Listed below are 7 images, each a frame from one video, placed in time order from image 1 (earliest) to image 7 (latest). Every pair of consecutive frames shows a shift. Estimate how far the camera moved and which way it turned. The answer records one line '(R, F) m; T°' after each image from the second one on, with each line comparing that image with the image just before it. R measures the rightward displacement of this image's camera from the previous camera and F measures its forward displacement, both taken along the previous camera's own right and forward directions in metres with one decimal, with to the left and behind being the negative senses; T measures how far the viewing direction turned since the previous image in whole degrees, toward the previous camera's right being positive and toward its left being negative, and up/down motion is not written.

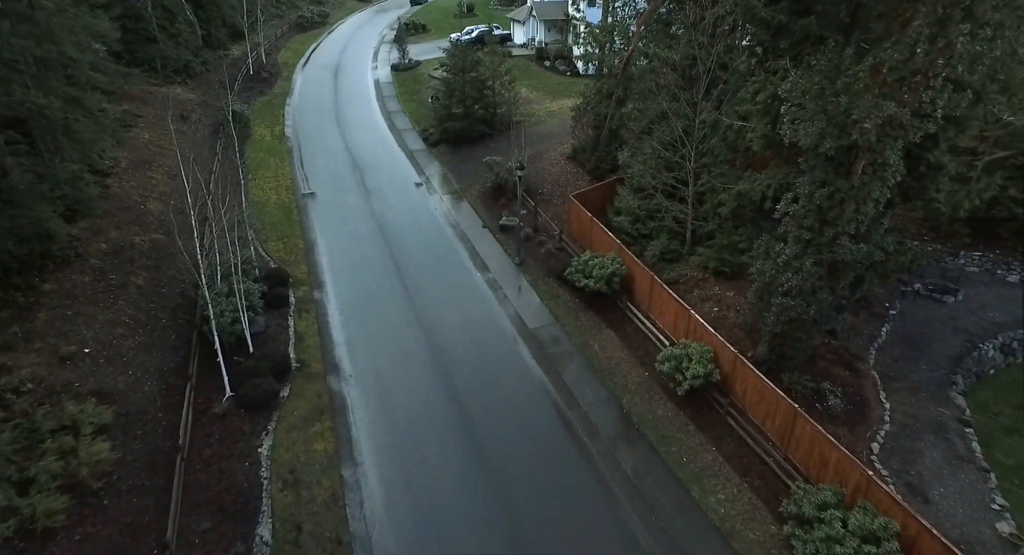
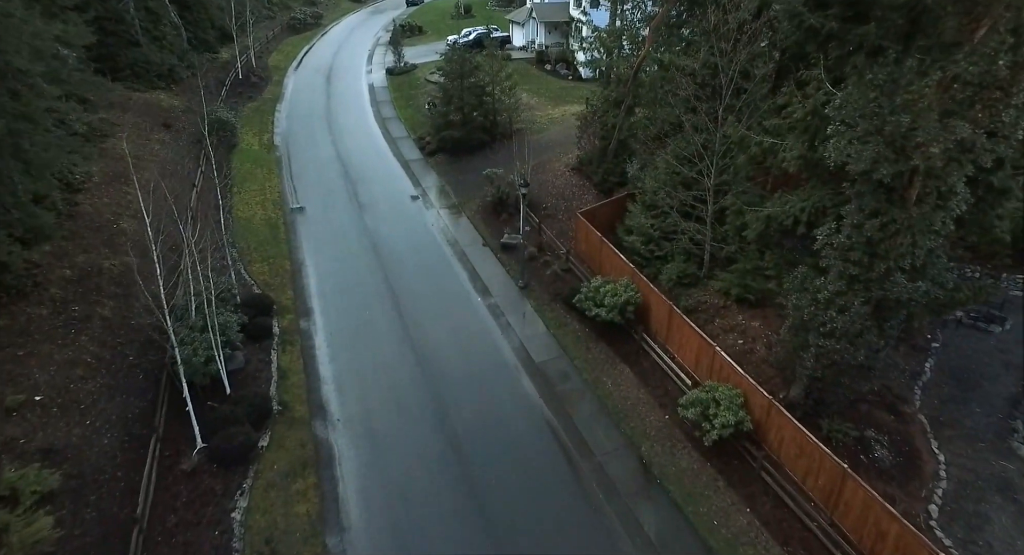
(-0.2, +1.4) m; 0°
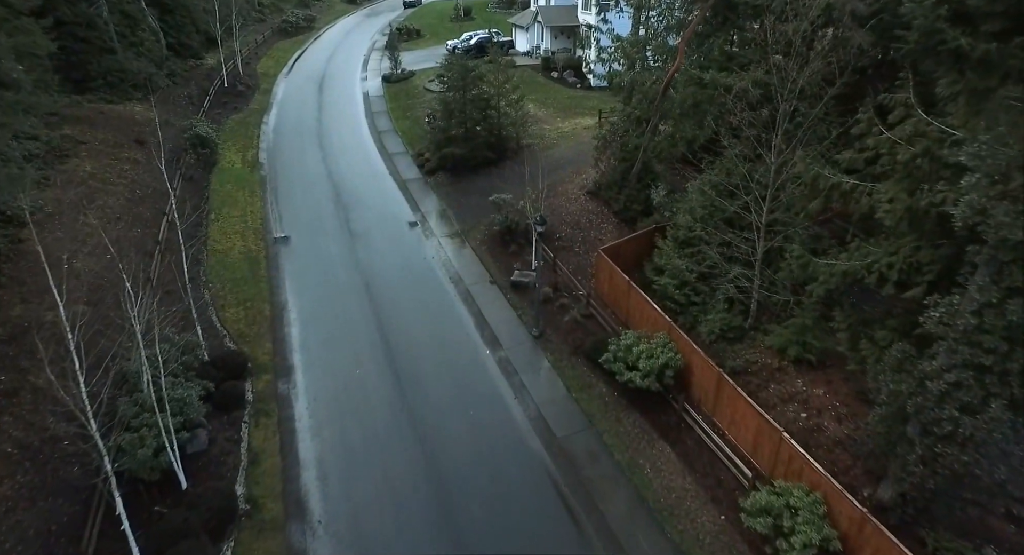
(-0.4, +2.4) m; 0°
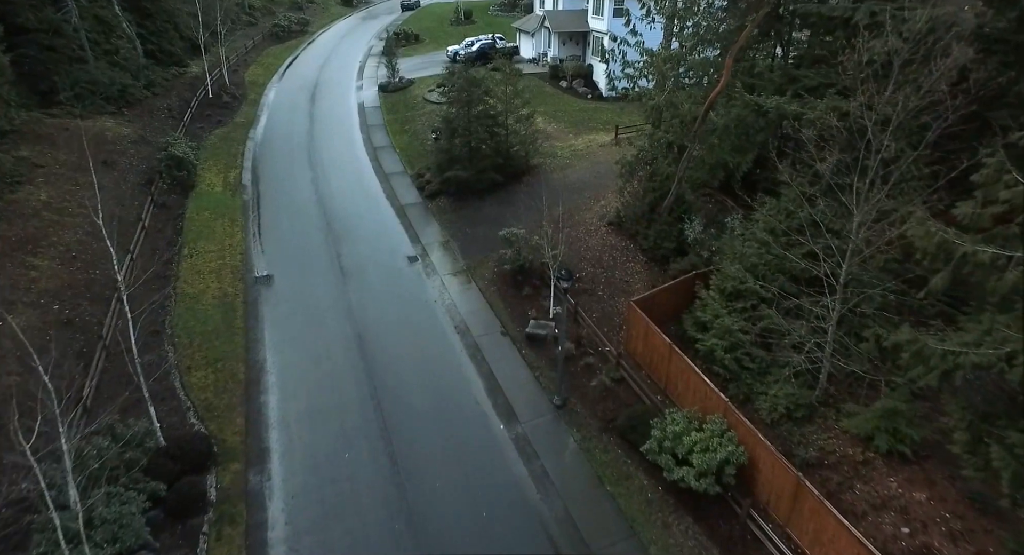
(-0.4, +2.4) m; 0°
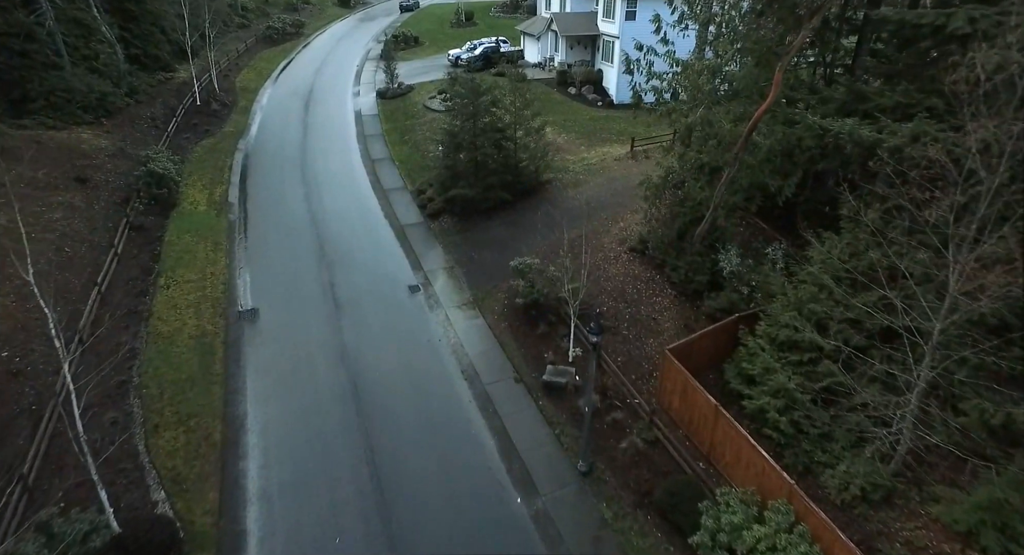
(-0.4, +1.8) m; 0°
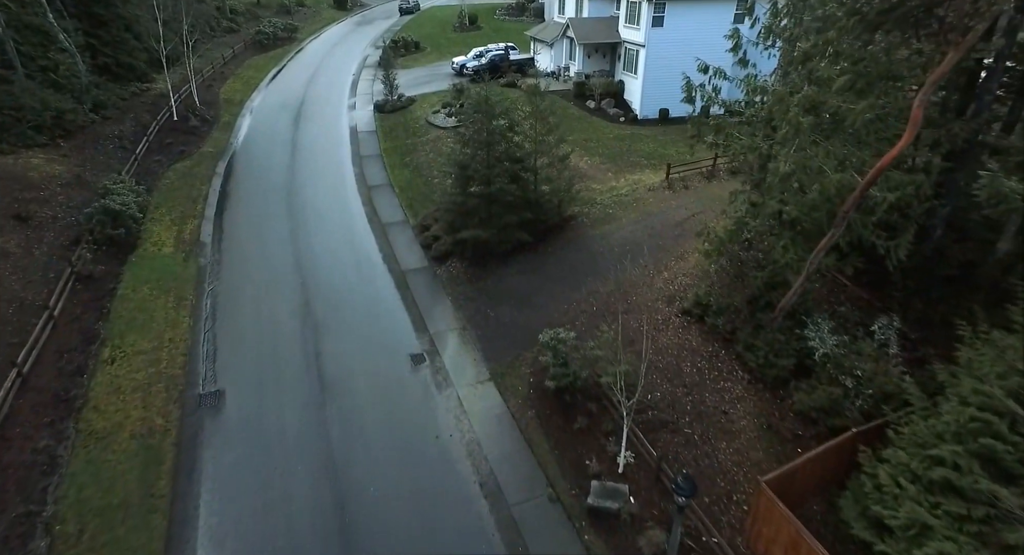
(-0.6, +3.2) m; 0°
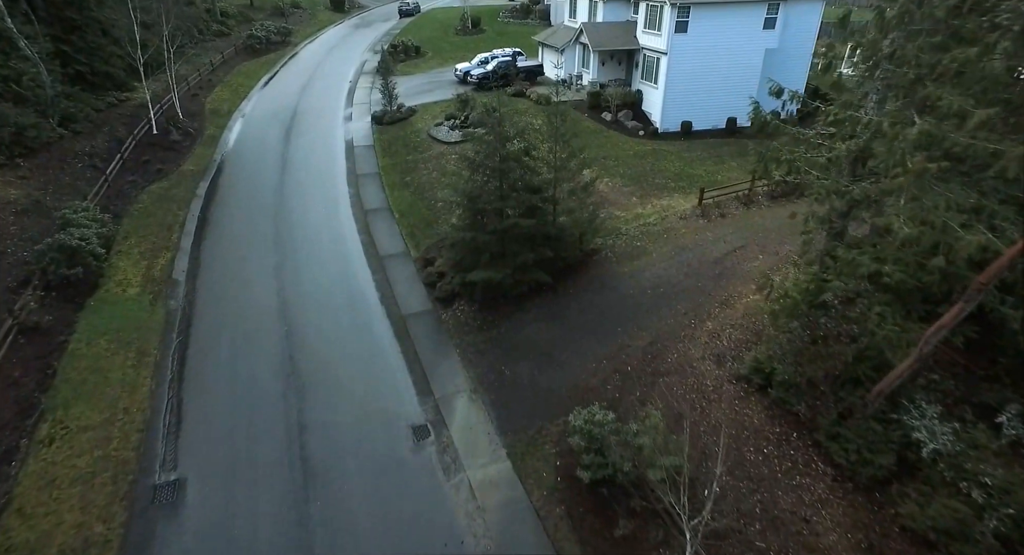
(-0.5, +2.3) m; 0°
